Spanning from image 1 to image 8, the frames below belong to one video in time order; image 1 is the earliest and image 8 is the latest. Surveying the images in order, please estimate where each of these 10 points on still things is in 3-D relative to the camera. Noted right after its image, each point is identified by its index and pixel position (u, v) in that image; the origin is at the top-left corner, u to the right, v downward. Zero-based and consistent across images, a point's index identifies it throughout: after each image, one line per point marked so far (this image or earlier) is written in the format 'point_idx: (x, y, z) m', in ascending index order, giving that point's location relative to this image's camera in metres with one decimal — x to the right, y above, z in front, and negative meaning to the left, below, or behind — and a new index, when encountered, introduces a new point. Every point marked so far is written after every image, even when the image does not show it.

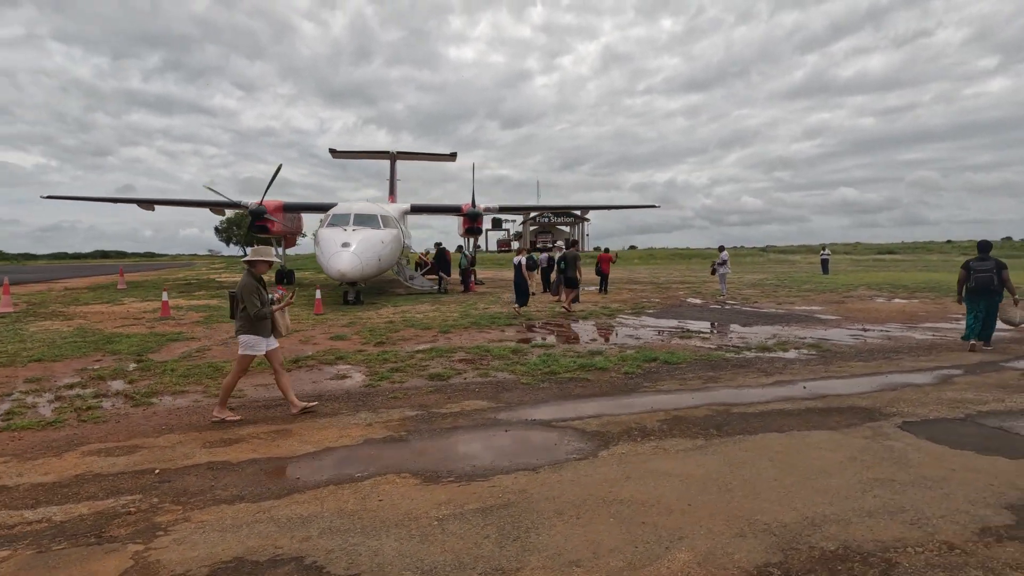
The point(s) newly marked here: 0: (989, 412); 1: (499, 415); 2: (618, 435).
0: (+4.2, -1.1, +4.8) m
1: (-0.1, -1.2, +5.0) m
2: (+0.8, -1.2, +4.4) m
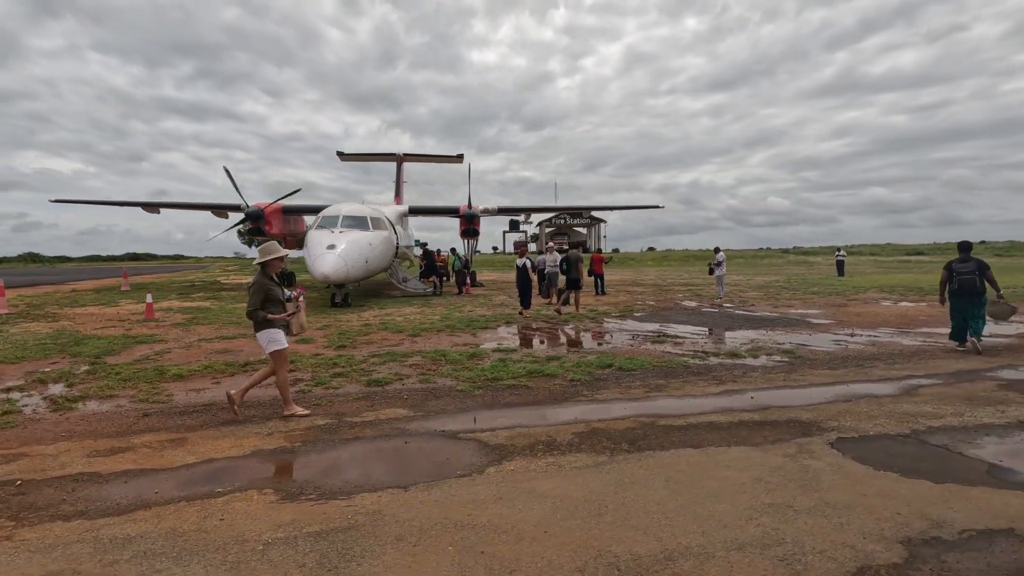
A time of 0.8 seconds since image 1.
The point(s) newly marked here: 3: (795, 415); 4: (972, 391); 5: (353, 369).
0: (+3.5, -1.1, +4.4) m
1: (-0.9, -1.2, +4.8) m
2: (0.0, -1.2, +4.1) m
3: (+2.5, -1.1, +4.8) m
4: (+4.7, -1.1, +5.5) m
5: (-2.2, -1.1, +7.3) m
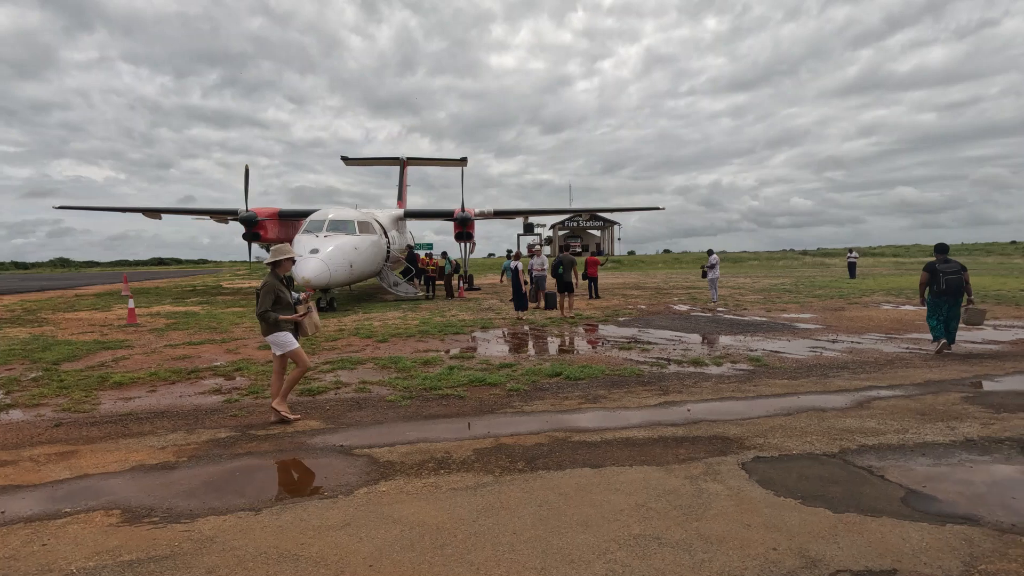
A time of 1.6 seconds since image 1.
0: (+2.7, -1.2, +4.0) m
1: (-1.7, -1.3, +4.5) m
2: (-0.8, -1.3, +3.8) m
3: (+1.7, -1.2, +4.4) m
4: (+4.0, -1.1, +5.1) m
5: (-2.9, -1.2, +7.1) m
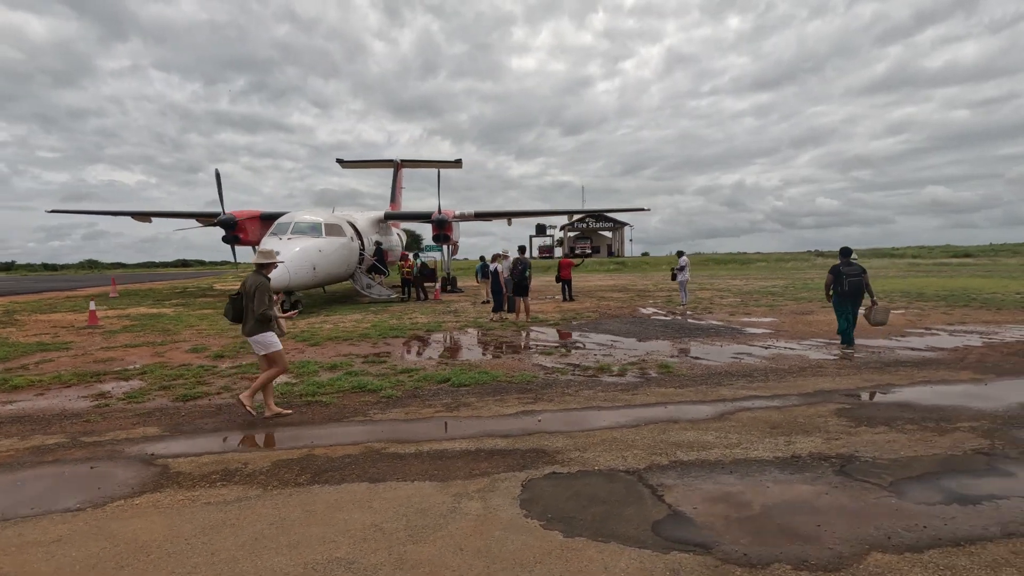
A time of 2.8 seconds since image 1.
0: (+1.2, -1.2, +3.8) m
1: (-3.1, -1.3, +4.5) m
2: (-2.2, -1.3, +3.7) m
3: (+0.3, -1.2, +4.2) m
4: (+2.5, -1.1, +4.8) m
5: (-4.2, -1.2, +7.1) m
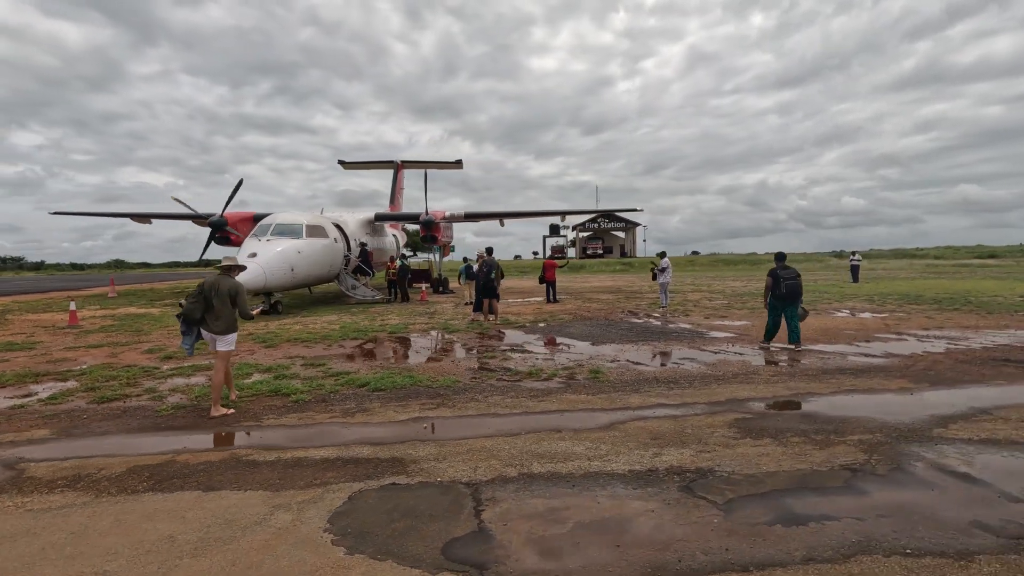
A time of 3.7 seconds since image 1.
0: (+0.1, -1.3, +3.7) m
1: (-4.2, -1.3, +4.5) m
2: (-3.3, -1.3, +3.7) m
3: (-0.8, -1.3, +4.1) m
4: (+1.5, -1.2, +4.7) m
5: (-5.2, -1.3, +7.2) m
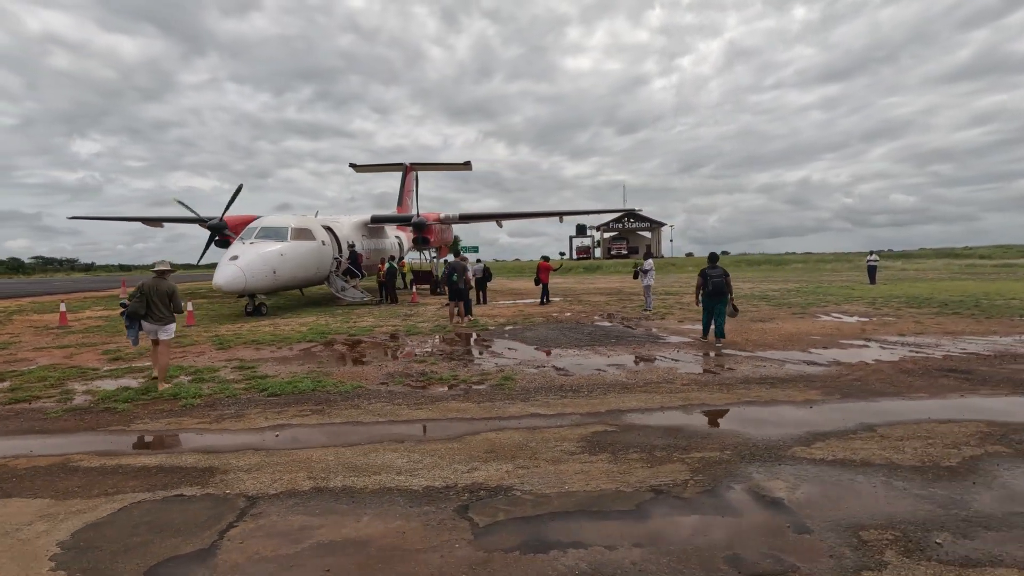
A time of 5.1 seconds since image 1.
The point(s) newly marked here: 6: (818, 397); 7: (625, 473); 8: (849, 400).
0: (-1.2, -1.3, +3.5) m
1: (-5.5, -1.4, +4.6) m
2: (-4.7, -1.4, +3.8) m
3: (-2.1, -1.3, +4.1) m
4: (+0.2, -1.2, +4.5) m
5: (-6.3, -1.3, +7.4) m
6: (+3.2, -1.1, +5.7) m
7: (+0.8, -1.3, +3.7) m
8: (+3.5, -1.2, +5.6) m
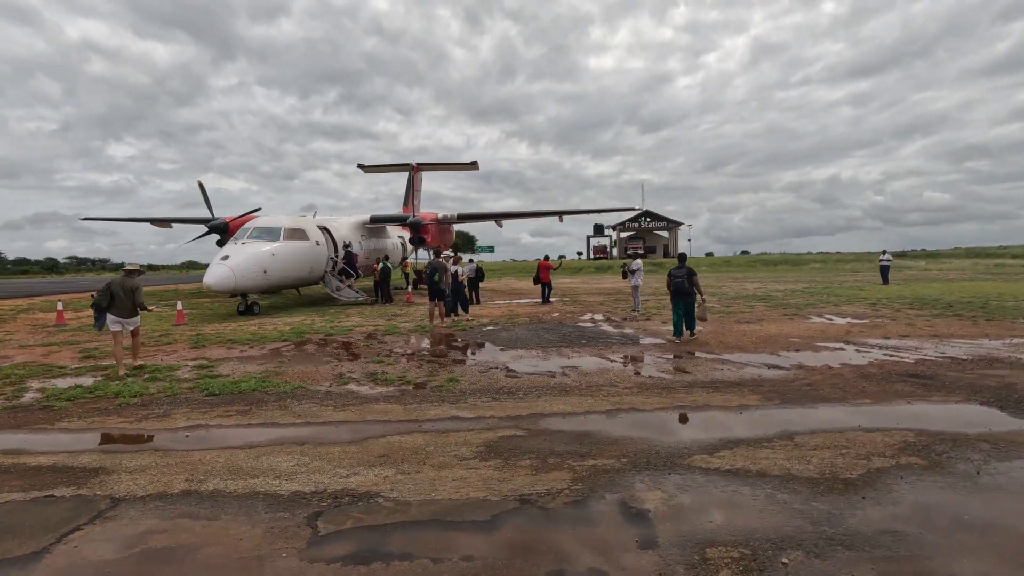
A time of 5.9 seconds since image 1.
0: (-2.1, -1.3, +3.5) m
1: (-6.3, -1.4, +4.7) m
2: (-5.5, -1.4, +3.9) m
3: (-2.9, -1.3, +4.1) m
4: (-0.6, -1.3, +4.4) m
5: (-7.0, -1.3, +7.5) m
6: (+2.5, -1.2, +5.4) m
7: (0.0, -1.3, +3.6) m
8: (+2.7, -1.2, +5.3) m
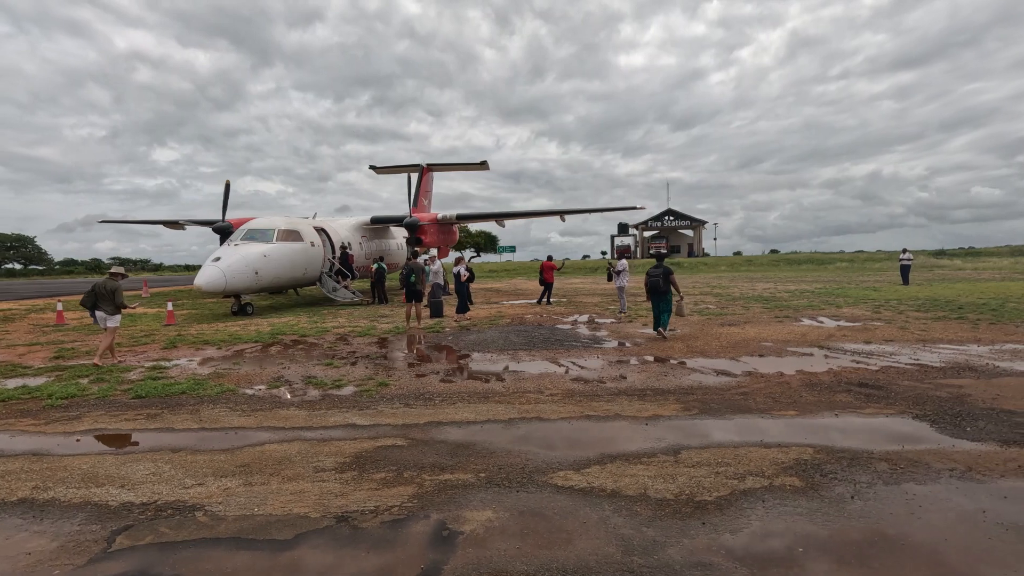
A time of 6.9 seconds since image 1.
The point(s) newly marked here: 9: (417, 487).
0: (-3.1, -1.4, +3.4) m
1: (-7.2, -1.4, +4.9) m
2: (-6.5, -1.4, +4.0) m
3: (-3.9, -1.3, +4.1) m
4: (-1.6, -1.3, +4.2) m
5: (-7.8, -1.3, +7.7) m
6: (+1.5, -1.2, +5.2) m
7: (-1.1, -1.3, +3.4) m
8: (+1.8, -1.2, +5.0) m
9: (-0.6, -1.3, +3.5) m
